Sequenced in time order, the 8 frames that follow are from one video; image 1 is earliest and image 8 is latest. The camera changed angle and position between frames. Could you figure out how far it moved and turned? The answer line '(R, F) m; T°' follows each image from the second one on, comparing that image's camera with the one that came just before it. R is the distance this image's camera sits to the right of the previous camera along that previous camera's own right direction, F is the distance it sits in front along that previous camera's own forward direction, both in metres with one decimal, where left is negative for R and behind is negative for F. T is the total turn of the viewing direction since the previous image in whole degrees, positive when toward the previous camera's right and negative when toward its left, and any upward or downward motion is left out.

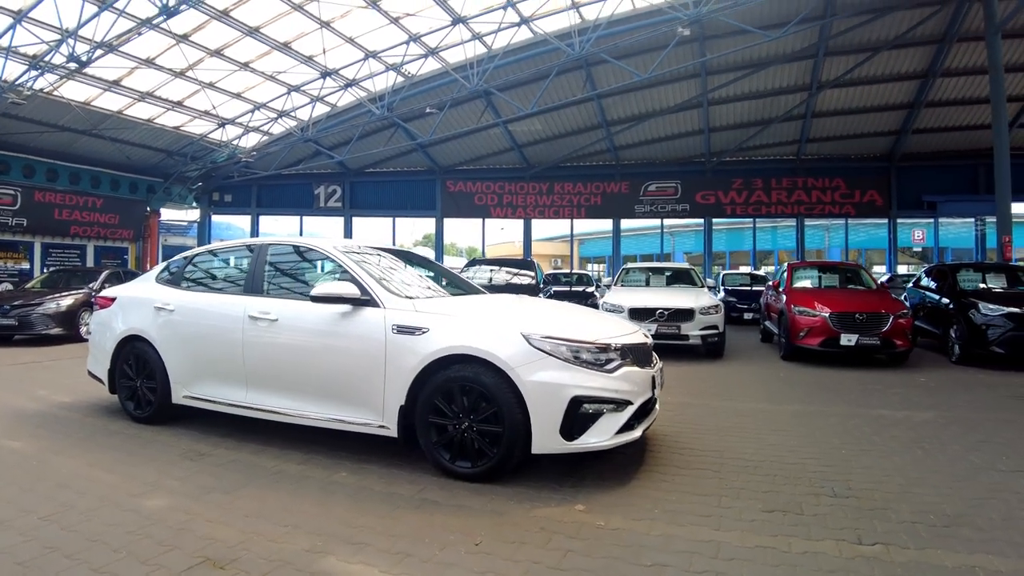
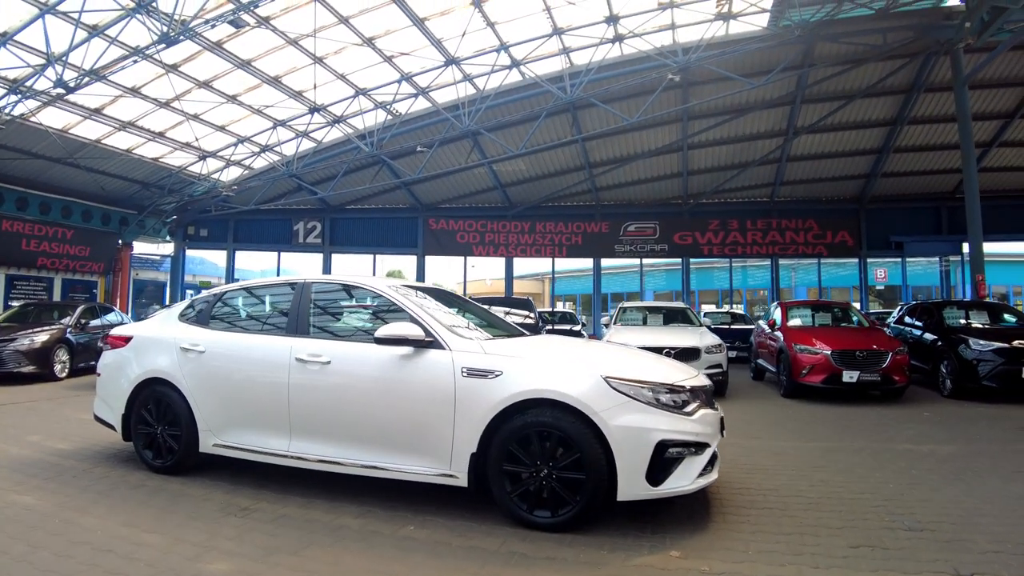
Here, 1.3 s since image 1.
(-0.8, +0.1) m; +4°
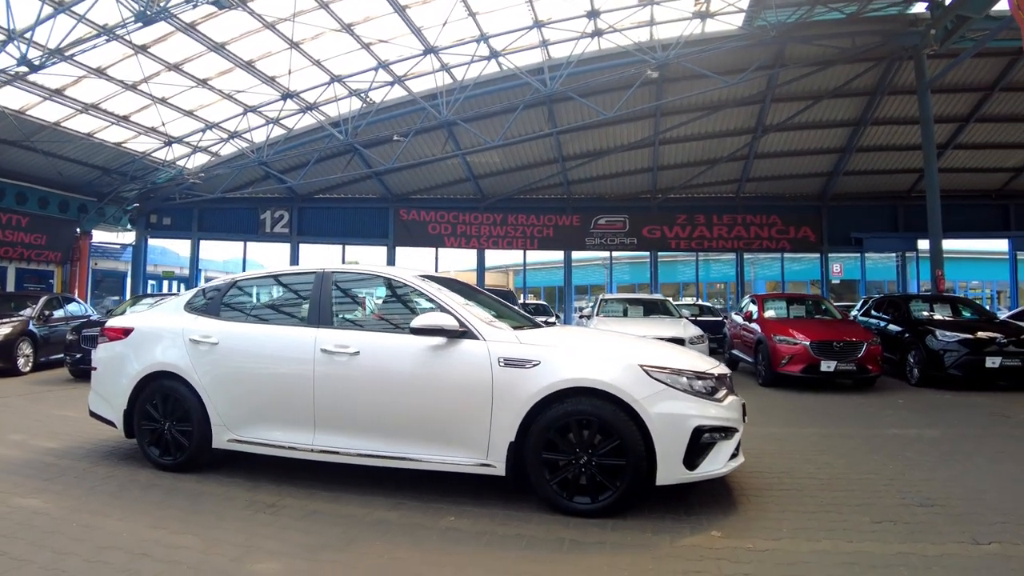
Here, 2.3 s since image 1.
(-0.5, 0.0) m; +4°
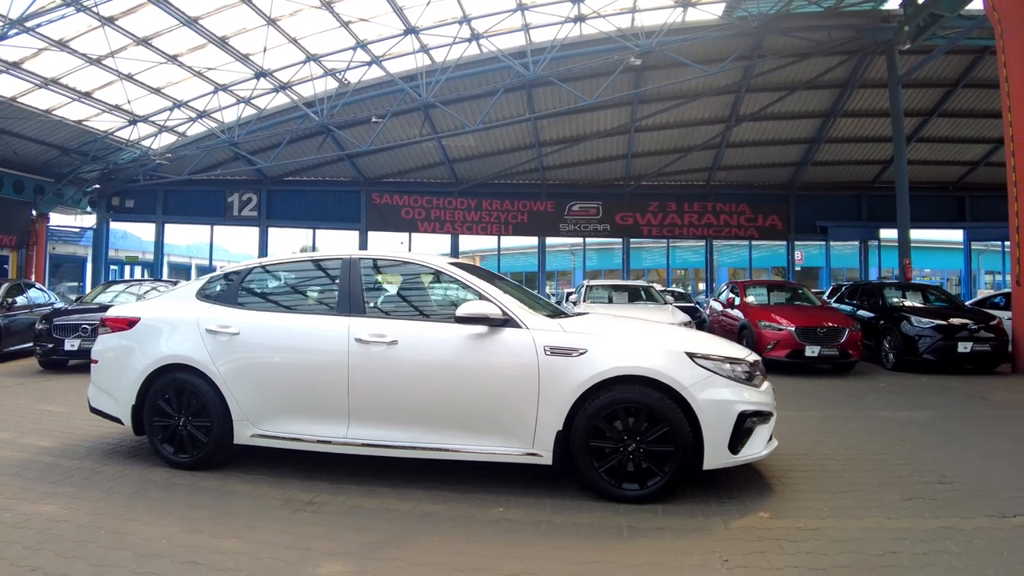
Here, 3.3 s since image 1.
(-0.6, +0.1) m; +4°
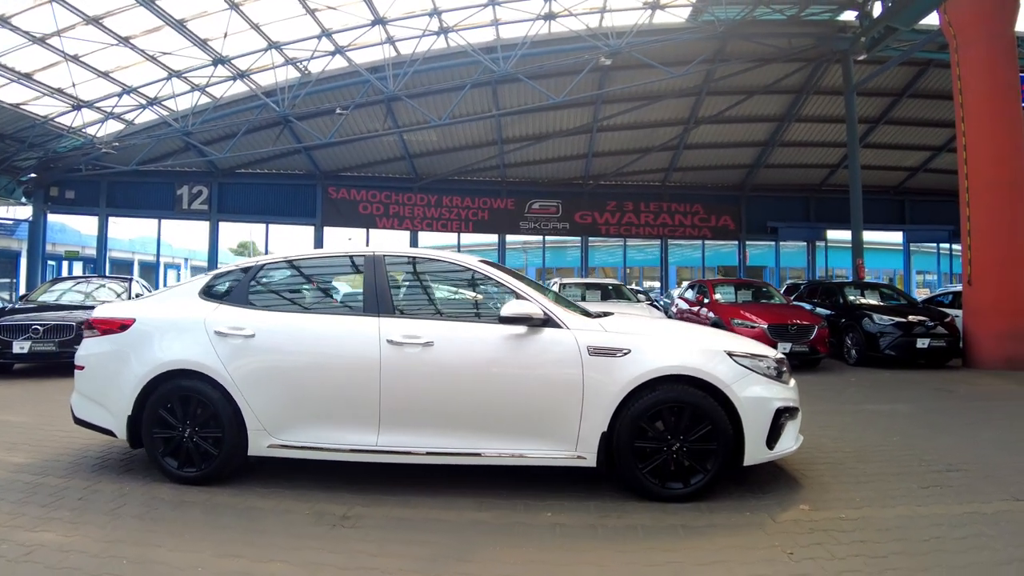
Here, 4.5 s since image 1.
(-0.7, +0.1) m; +5°
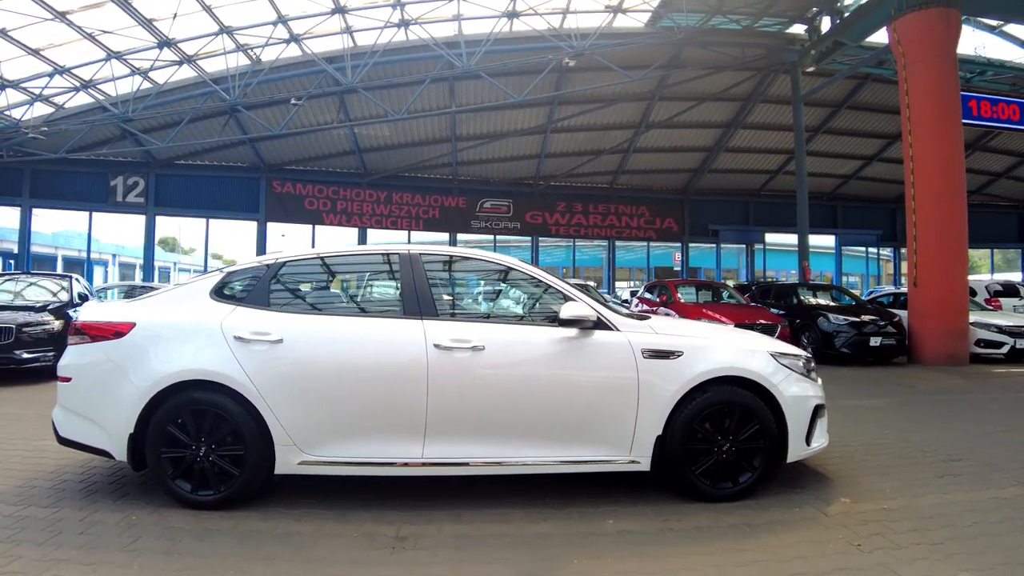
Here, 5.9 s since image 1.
(-0.8, +0.2) m; +7°
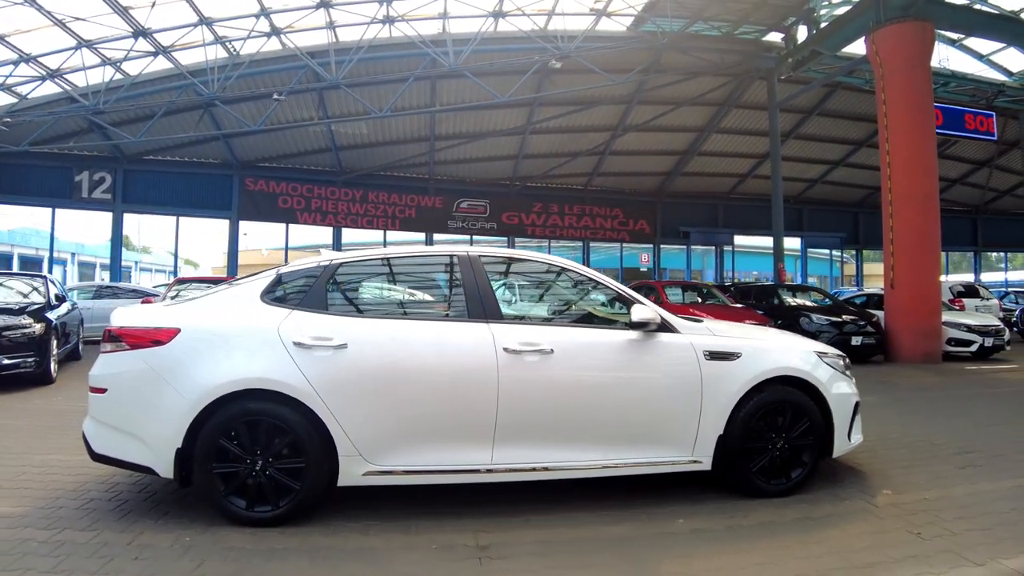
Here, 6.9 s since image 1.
(-0.7, 0.0) m; +4°
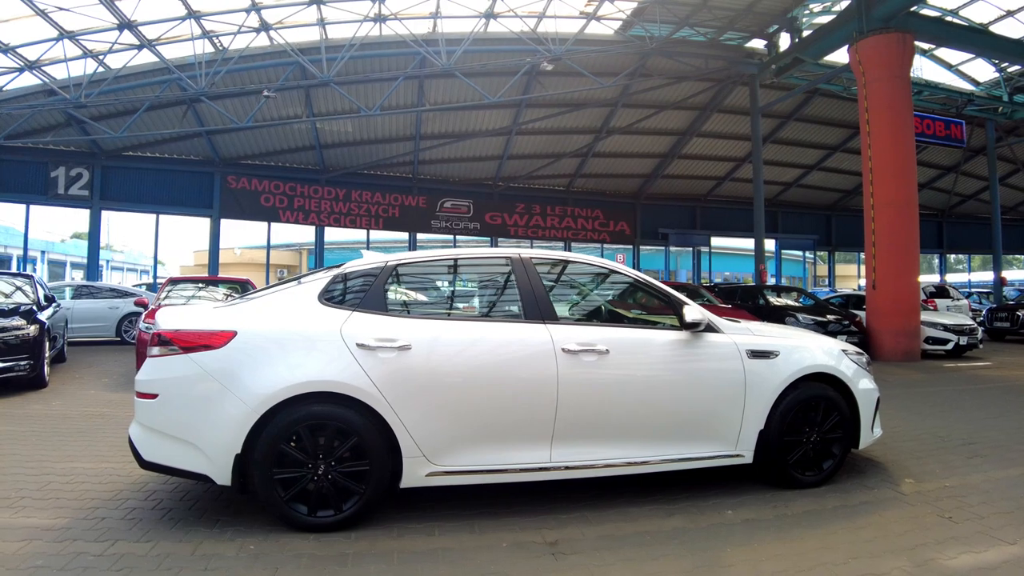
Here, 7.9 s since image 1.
(-0.6, -0.1) m; +3°
